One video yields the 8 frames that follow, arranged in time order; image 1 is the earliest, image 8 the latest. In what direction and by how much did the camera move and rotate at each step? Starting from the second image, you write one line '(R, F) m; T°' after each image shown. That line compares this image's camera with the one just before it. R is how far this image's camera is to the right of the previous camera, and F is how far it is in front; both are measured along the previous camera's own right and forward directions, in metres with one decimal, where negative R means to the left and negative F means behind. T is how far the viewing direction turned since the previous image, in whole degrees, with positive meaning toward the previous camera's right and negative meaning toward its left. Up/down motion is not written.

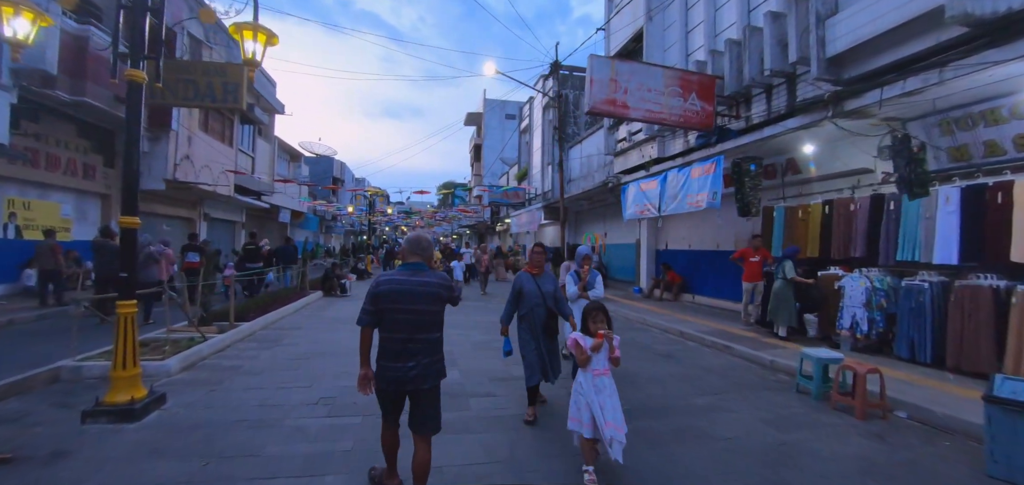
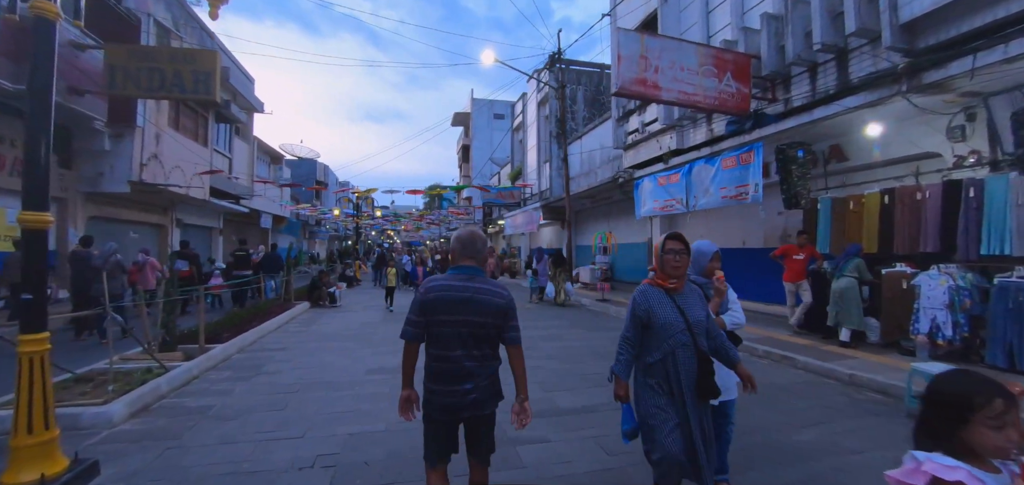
(-0.6, +1.2) m; +2°
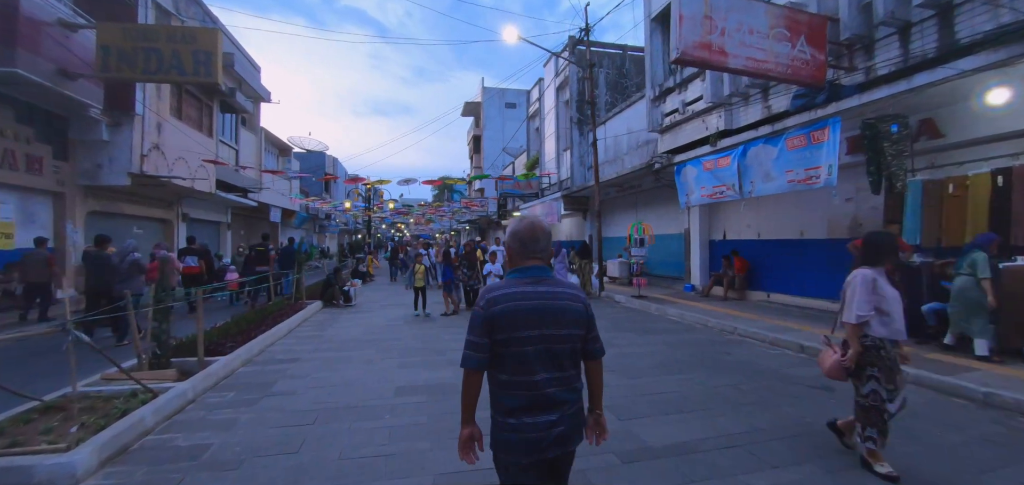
(-0.6, +1.1) m; -1°
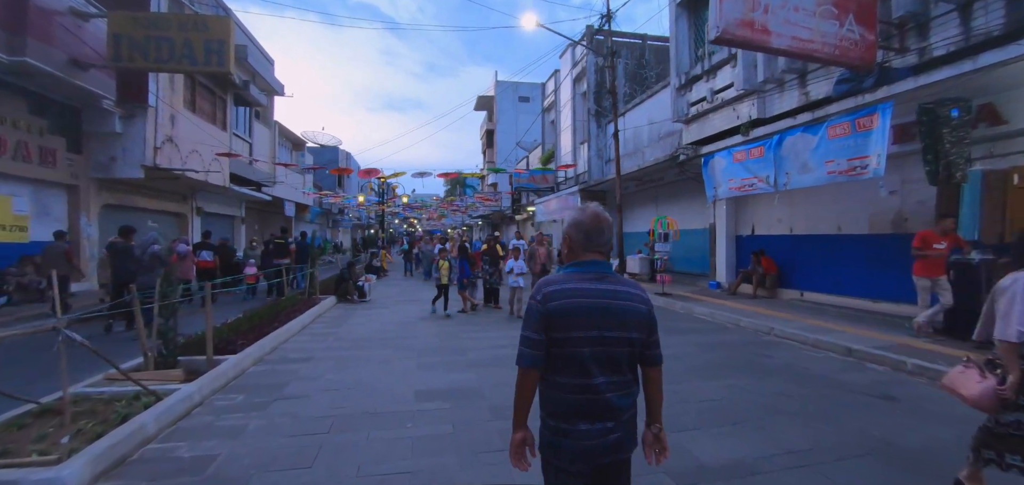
(-0.2, +0.4) m; -1°
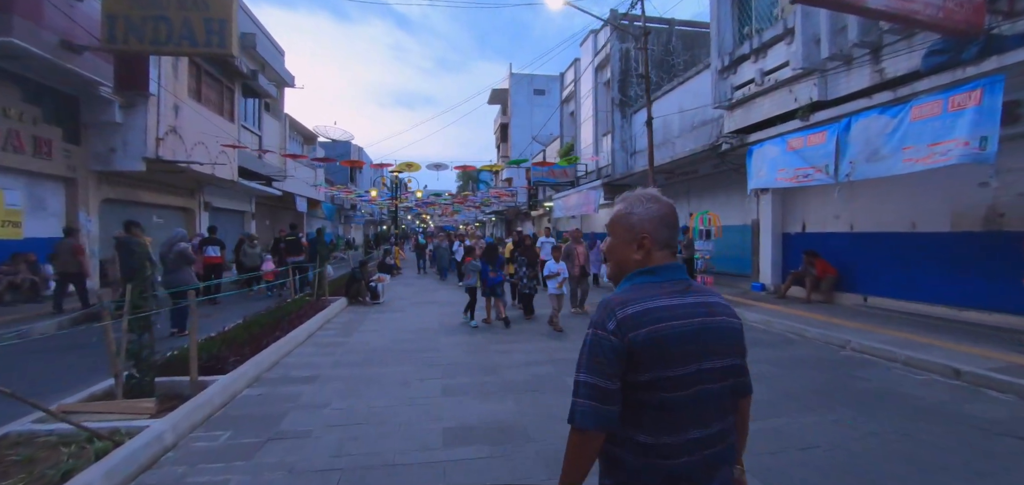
(-0.4, +1.0) m; -1°
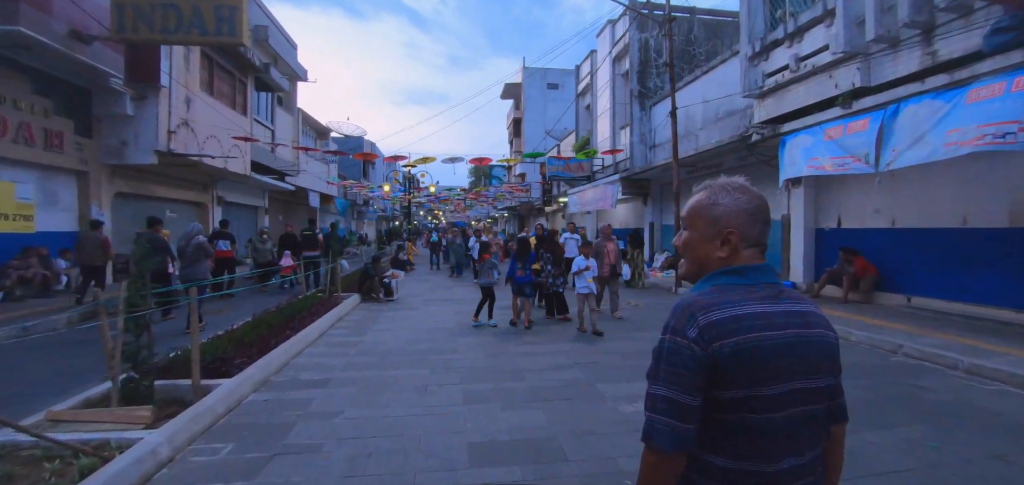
(-0.2, +0.4) m; -1°
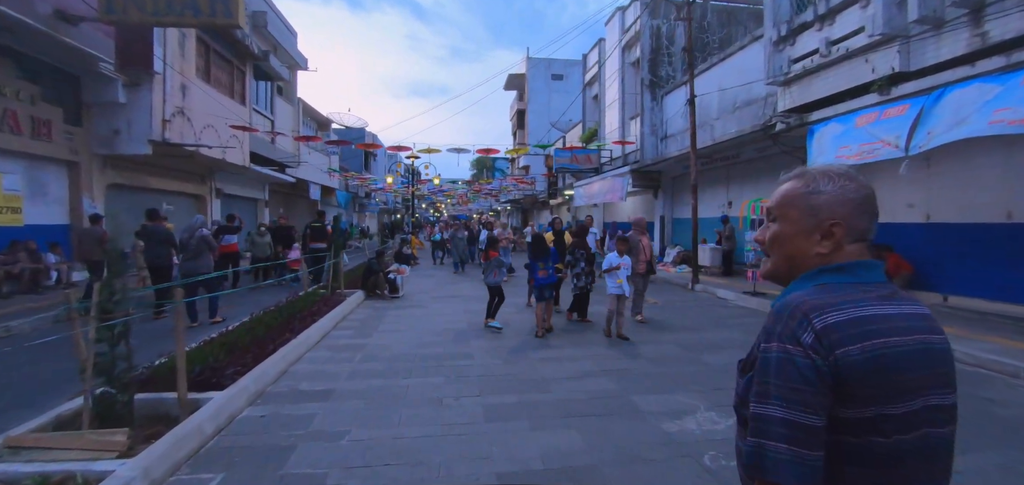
(-0.2, +0.5) m; 0°
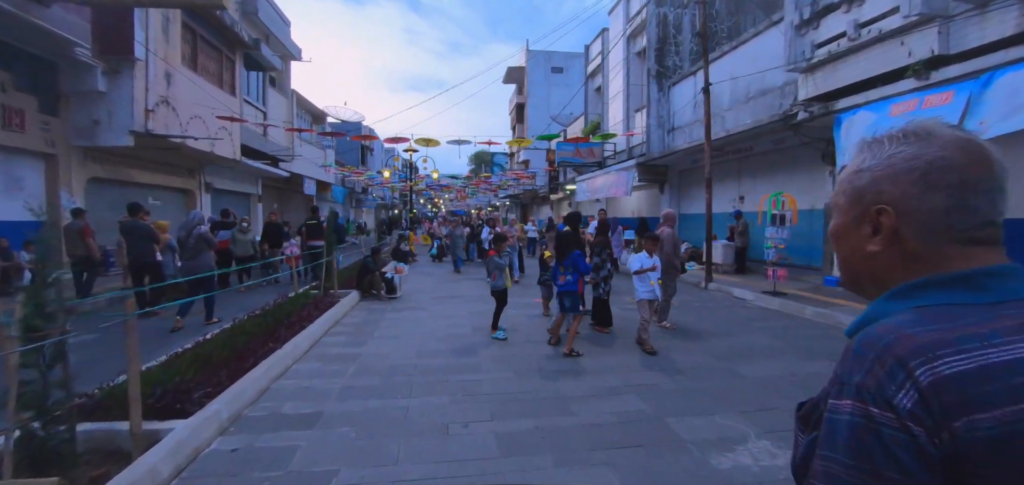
(-0.2, +0.6) m; 0°
